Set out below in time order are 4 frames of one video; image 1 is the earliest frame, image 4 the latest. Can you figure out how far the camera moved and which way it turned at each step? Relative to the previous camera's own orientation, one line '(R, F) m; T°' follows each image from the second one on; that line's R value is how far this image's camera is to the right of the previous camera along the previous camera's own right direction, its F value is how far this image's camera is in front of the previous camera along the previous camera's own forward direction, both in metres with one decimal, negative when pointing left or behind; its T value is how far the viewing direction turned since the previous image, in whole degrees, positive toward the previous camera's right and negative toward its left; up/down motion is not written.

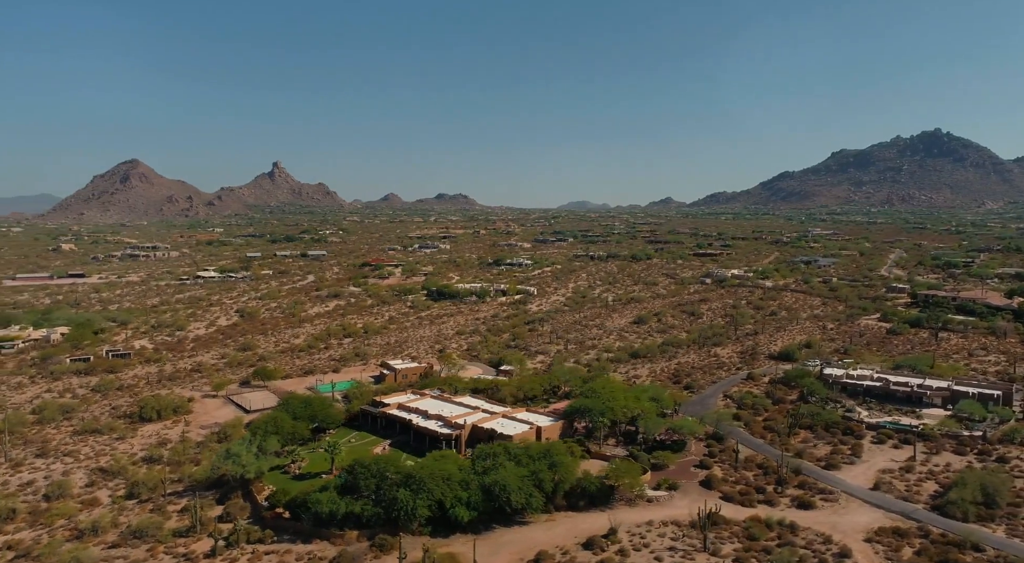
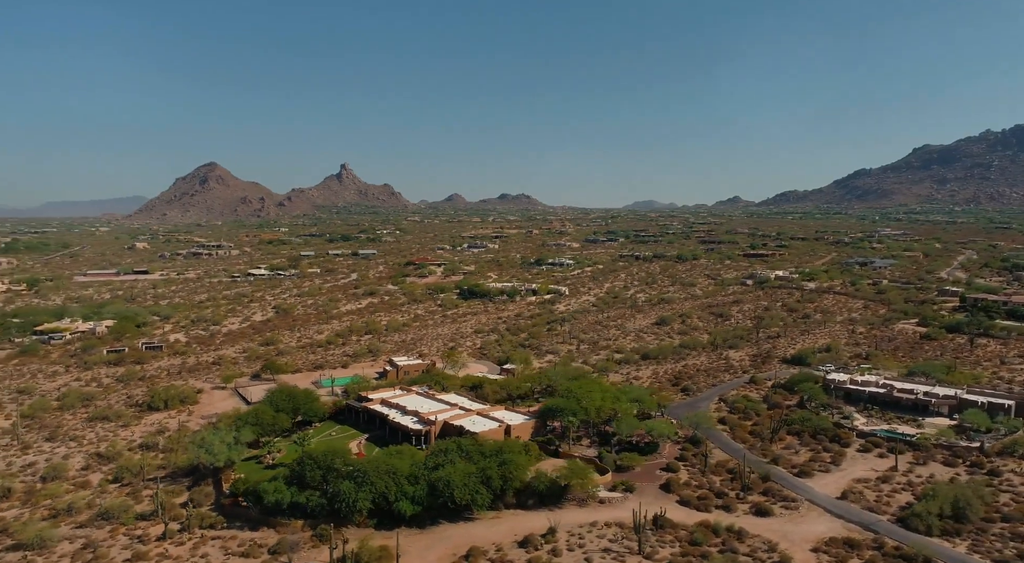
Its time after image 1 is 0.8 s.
(+4.5, -0.1) m; -6°
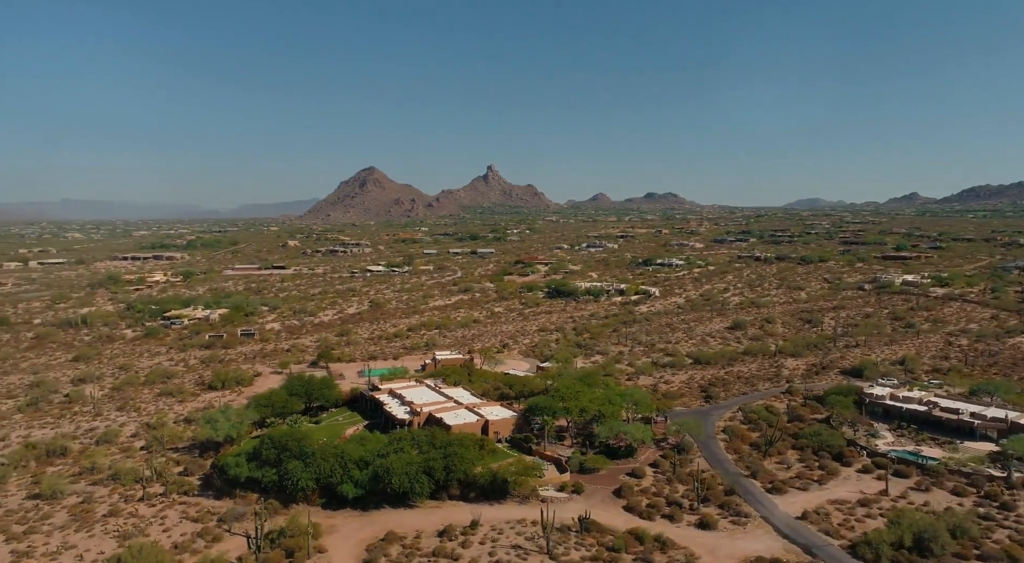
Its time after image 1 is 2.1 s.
(+8.2, +0.3) m; -13°
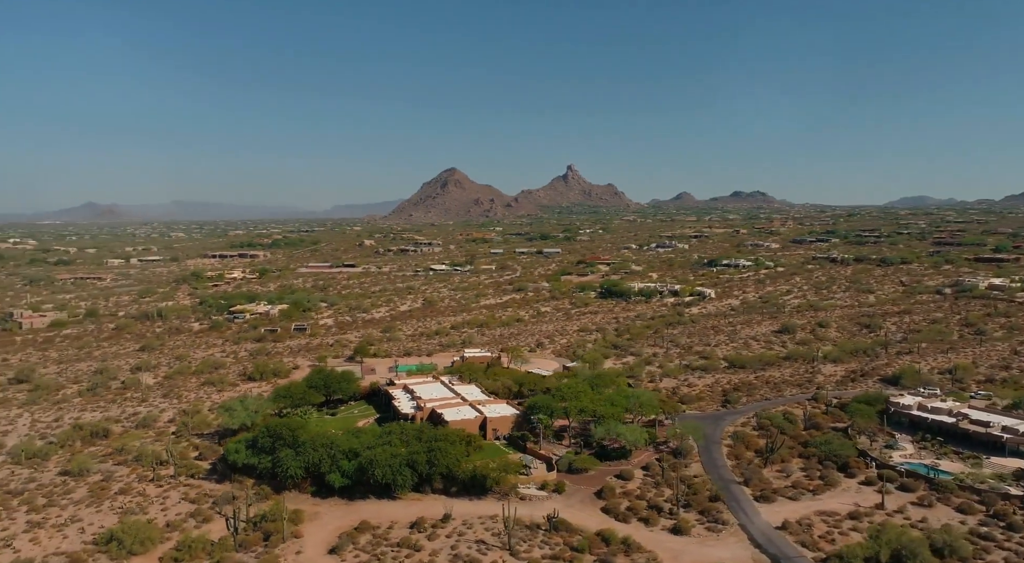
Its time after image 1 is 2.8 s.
(+4.2, 0.0) m; -7°
